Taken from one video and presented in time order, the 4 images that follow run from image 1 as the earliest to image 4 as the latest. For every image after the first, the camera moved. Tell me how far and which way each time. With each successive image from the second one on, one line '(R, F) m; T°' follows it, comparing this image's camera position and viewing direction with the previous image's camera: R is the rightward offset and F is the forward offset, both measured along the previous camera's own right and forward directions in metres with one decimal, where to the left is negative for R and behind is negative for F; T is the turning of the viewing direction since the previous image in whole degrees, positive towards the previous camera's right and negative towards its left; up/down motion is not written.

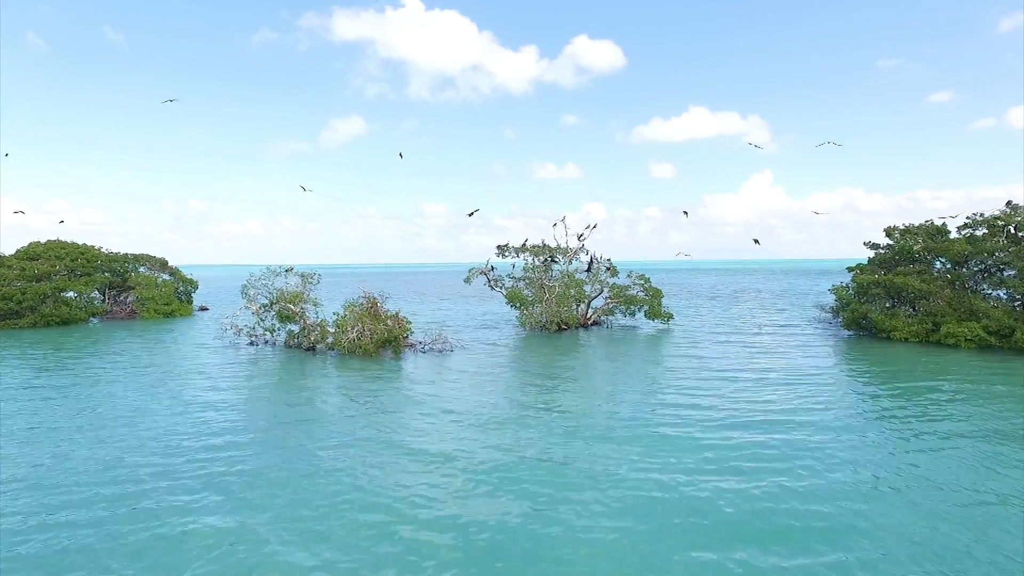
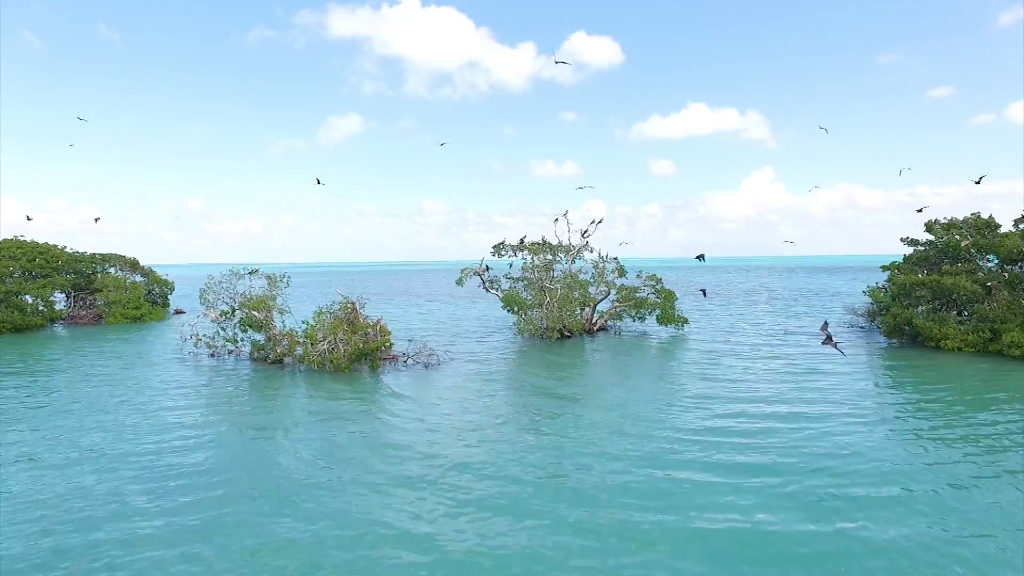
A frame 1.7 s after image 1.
(+0.1, +3.3) m; 0°
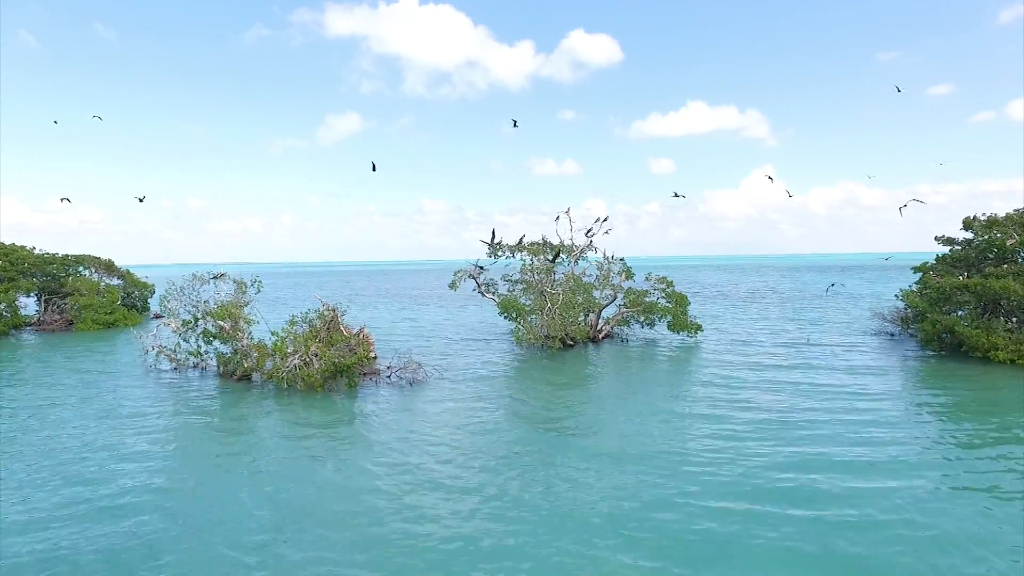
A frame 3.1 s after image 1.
(+0.1, +2.5) m; 0°
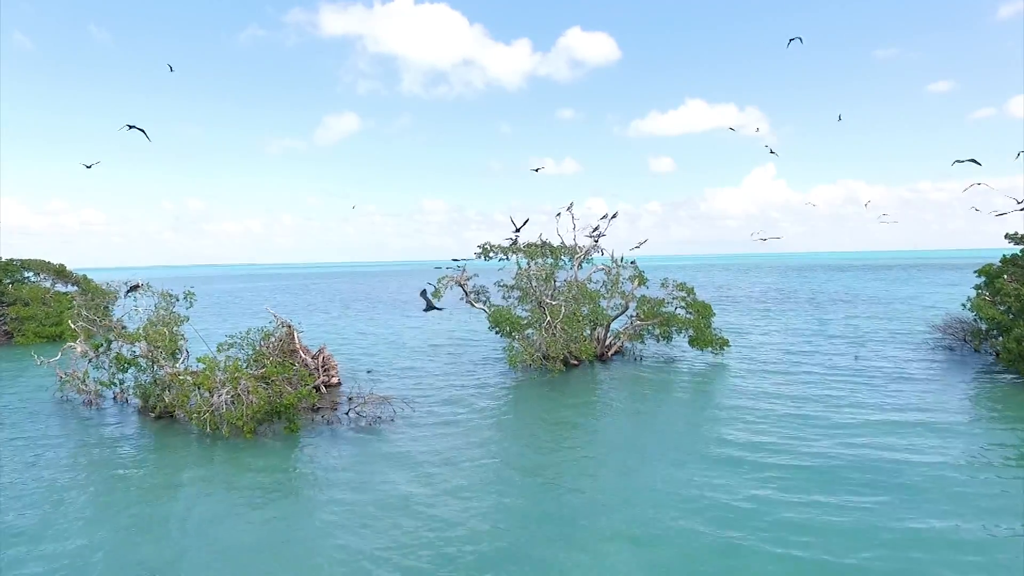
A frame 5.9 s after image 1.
(+0.3, +4.2) m; 0°
